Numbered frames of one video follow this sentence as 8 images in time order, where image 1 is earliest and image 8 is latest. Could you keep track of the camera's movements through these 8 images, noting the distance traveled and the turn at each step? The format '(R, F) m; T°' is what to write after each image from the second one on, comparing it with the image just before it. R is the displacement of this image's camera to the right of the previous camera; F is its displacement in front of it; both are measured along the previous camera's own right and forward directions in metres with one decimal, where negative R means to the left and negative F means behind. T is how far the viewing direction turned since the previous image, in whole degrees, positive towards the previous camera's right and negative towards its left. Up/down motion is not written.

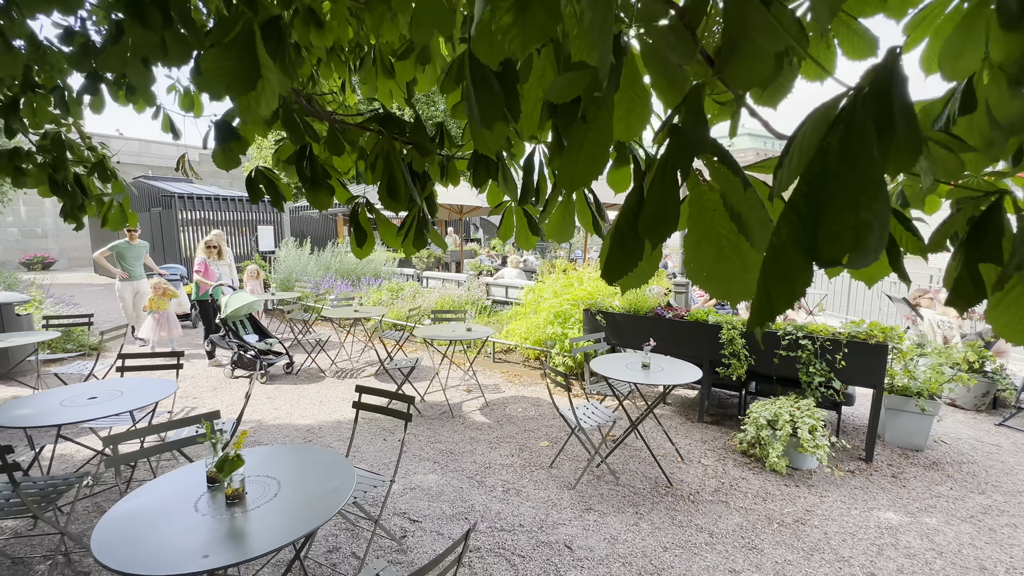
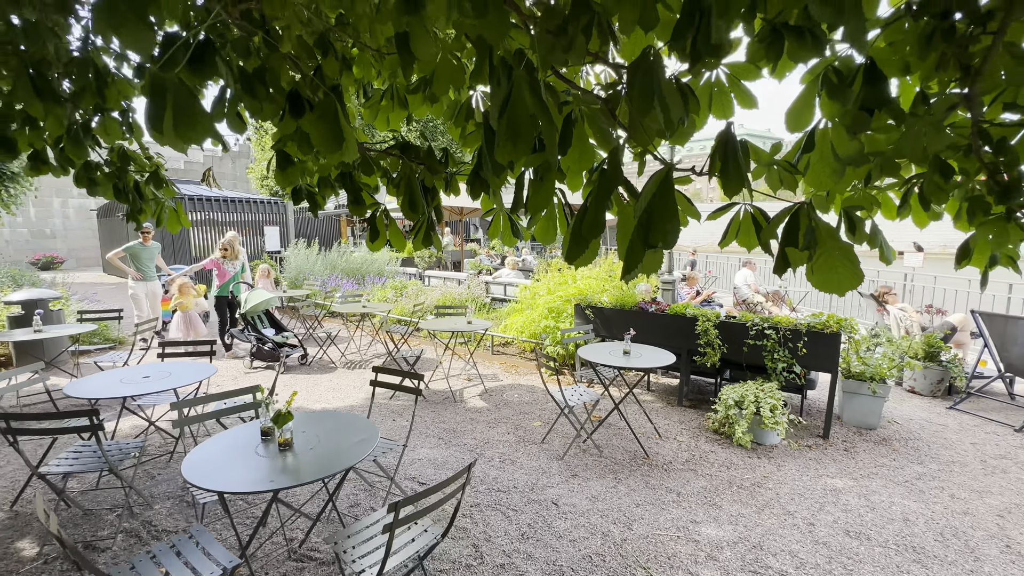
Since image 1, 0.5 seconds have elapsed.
(0.0, -0.4) m; 0°
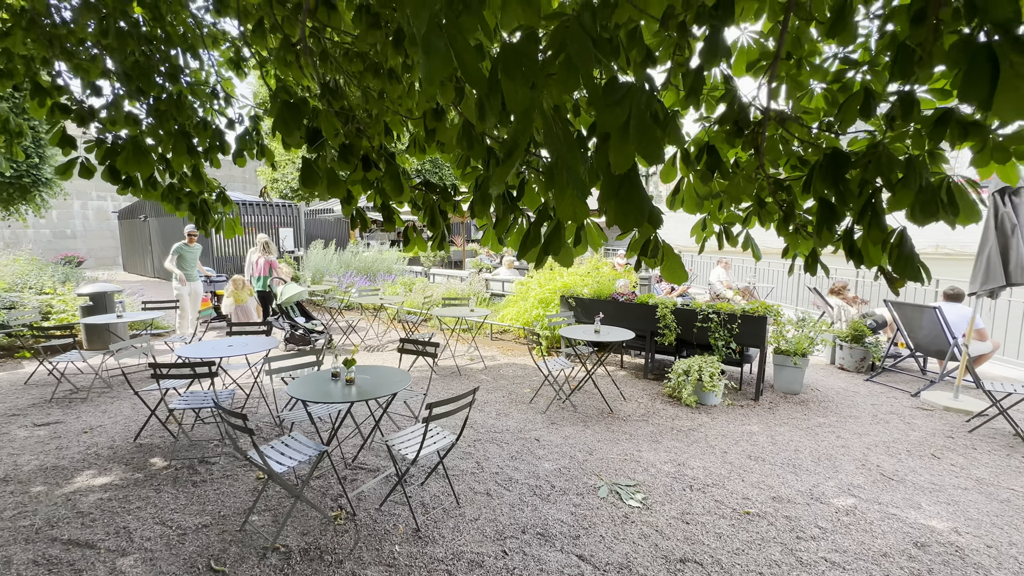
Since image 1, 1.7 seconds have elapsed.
(+0.1, -1.0) m; 0°
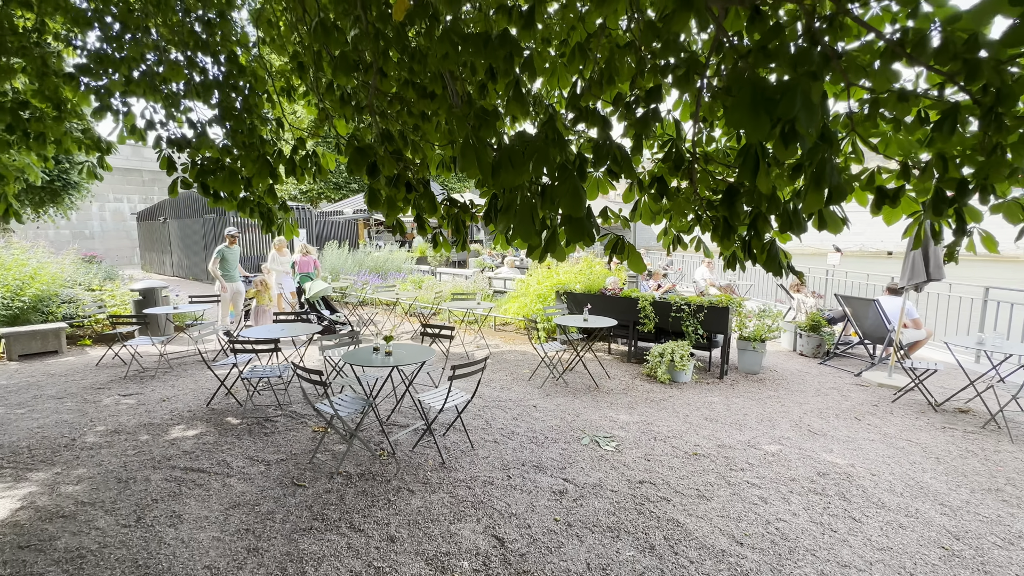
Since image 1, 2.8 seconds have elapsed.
(0.0, -0.9) m; 0°
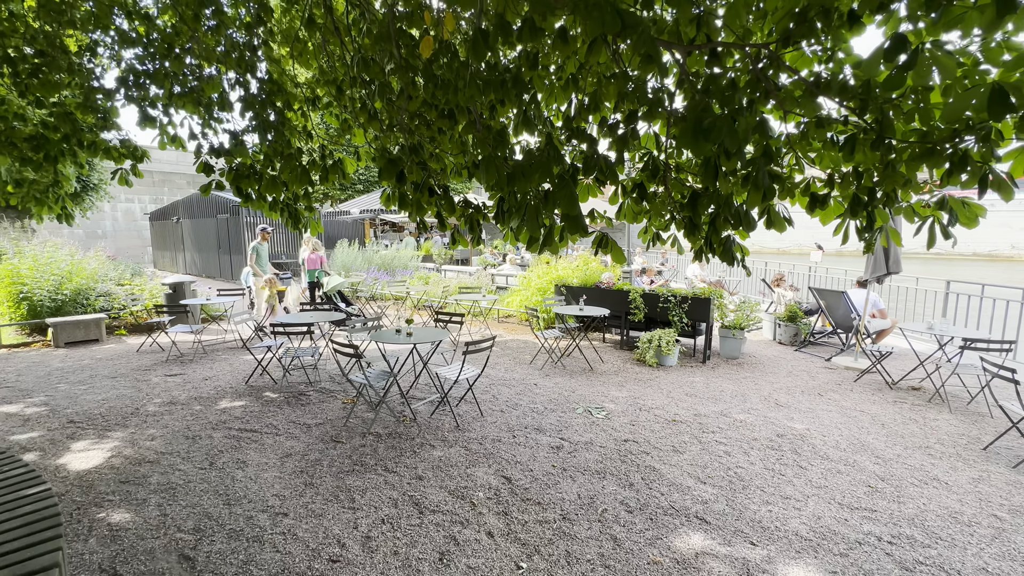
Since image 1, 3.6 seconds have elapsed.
(0.0, -0.6) m; 0°
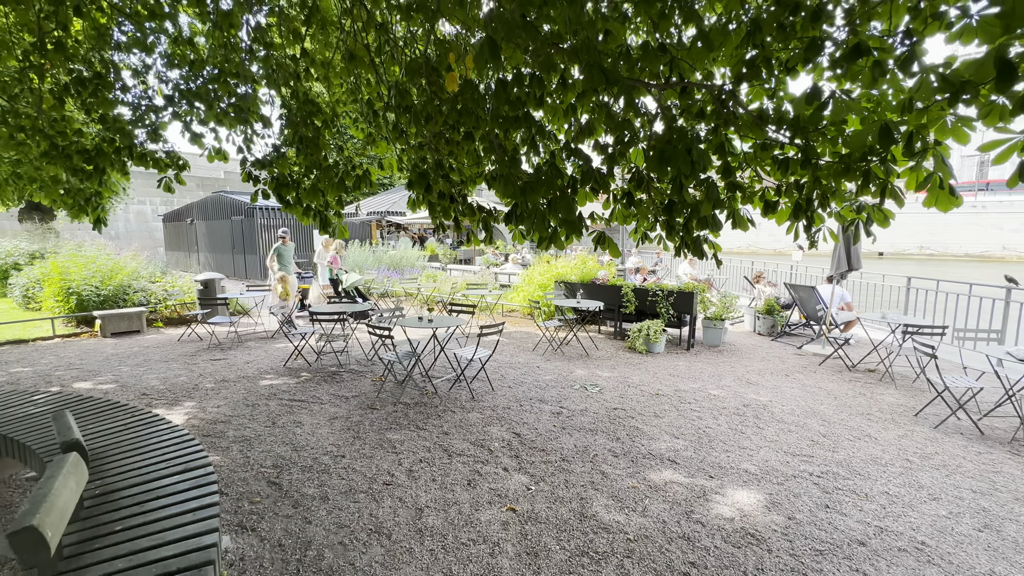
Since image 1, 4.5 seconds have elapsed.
(-0.1, -0.8) m; 0°
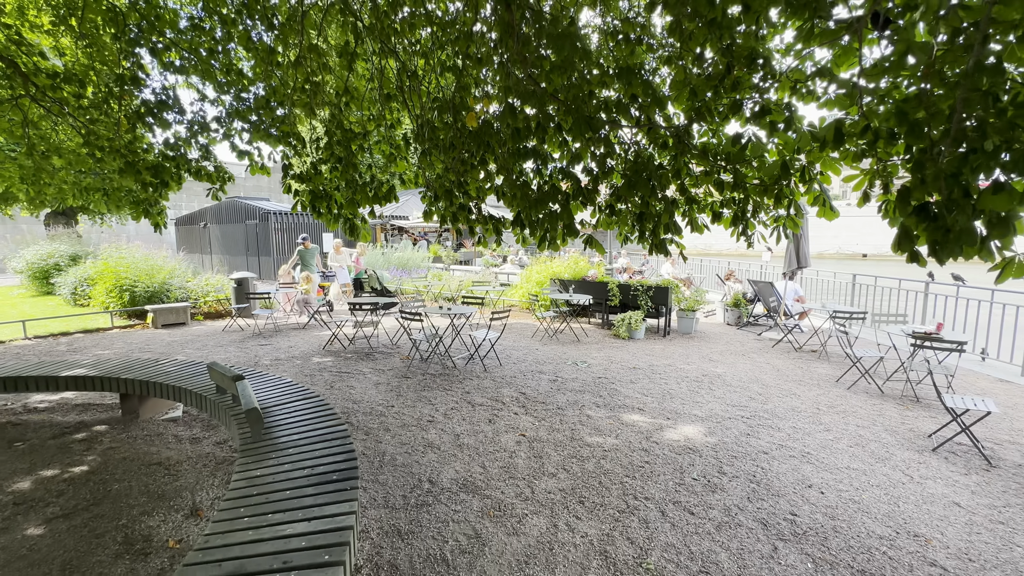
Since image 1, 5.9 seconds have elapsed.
(-0.2, -1.2) m; +1°
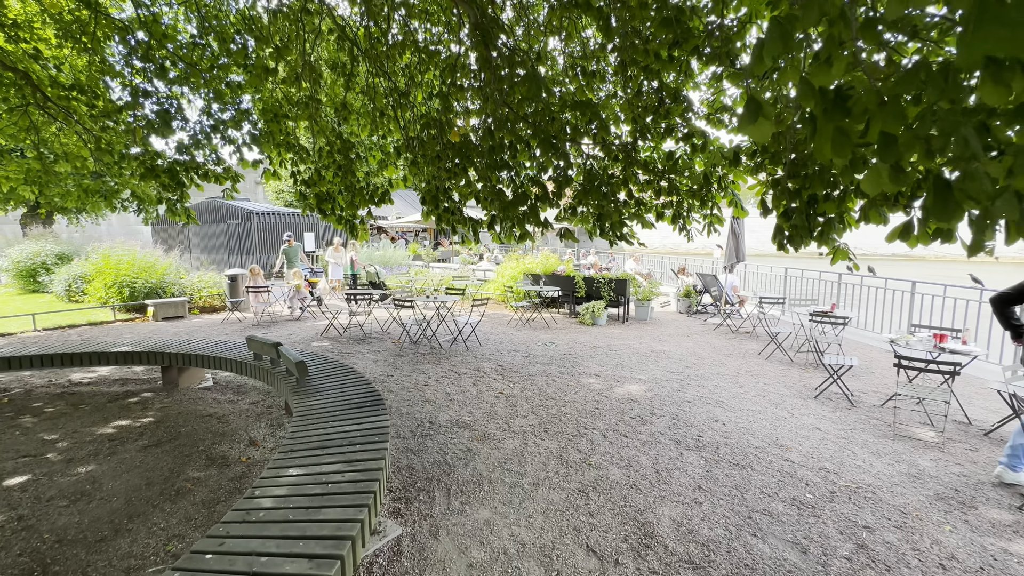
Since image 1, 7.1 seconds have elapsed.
(-0.1, -1.0) m; +3°
